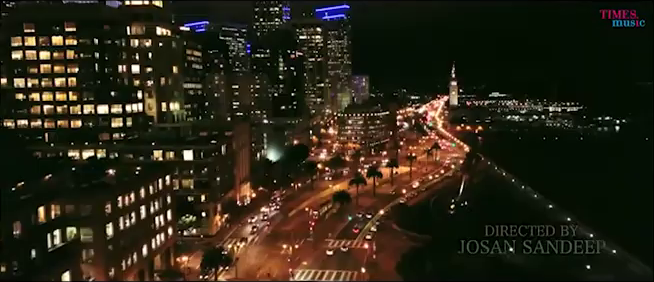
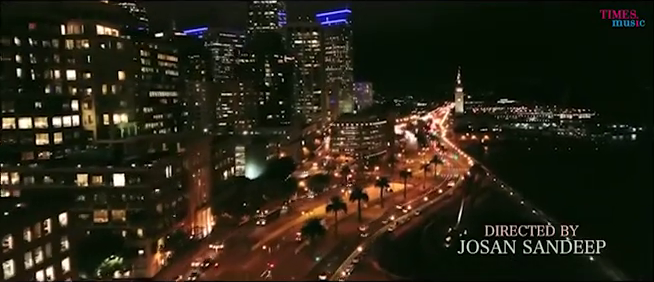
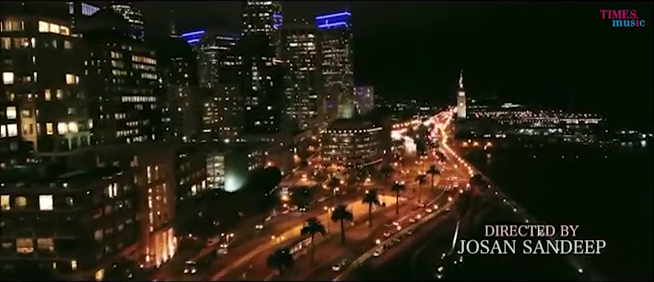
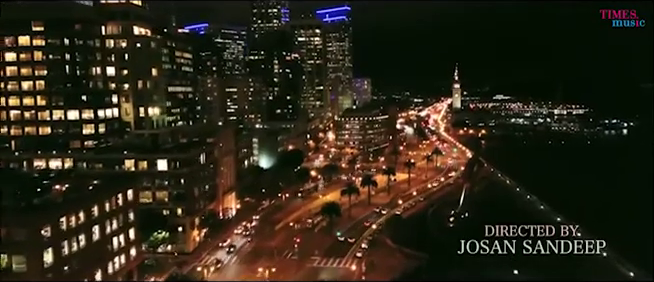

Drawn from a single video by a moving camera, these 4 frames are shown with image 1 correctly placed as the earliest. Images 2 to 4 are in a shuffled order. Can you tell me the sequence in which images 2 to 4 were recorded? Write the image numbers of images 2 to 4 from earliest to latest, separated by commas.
4, 2, 3
